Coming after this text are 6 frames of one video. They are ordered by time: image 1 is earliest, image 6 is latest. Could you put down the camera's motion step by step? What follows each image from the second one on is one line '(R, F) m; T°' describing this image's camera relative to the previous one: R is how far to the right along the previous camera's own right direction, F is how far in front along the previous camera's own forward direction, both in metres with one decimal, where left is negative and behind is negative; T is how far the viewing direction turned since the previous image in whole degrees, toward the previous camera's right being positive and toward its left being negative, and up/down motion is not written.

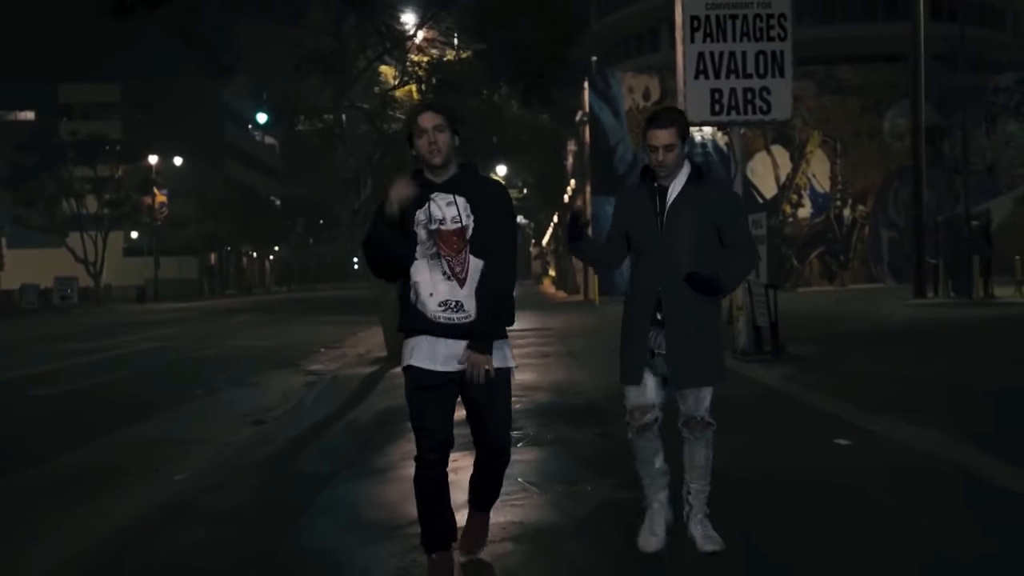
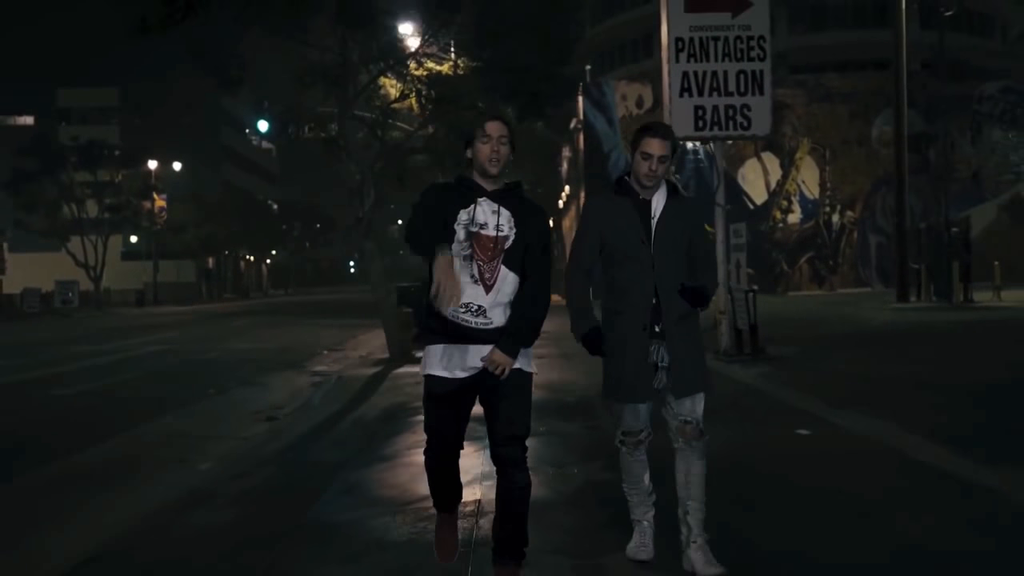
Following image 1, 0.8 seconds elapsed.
(0.0, -0.8) m; 0°
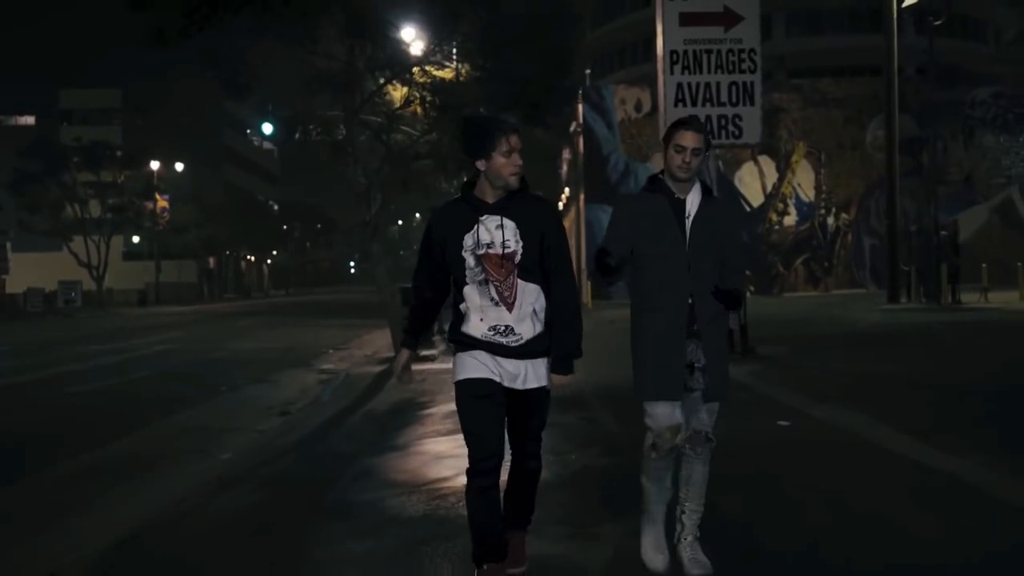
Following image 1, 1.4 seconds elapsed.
(0.0, -0.6) m; 0°
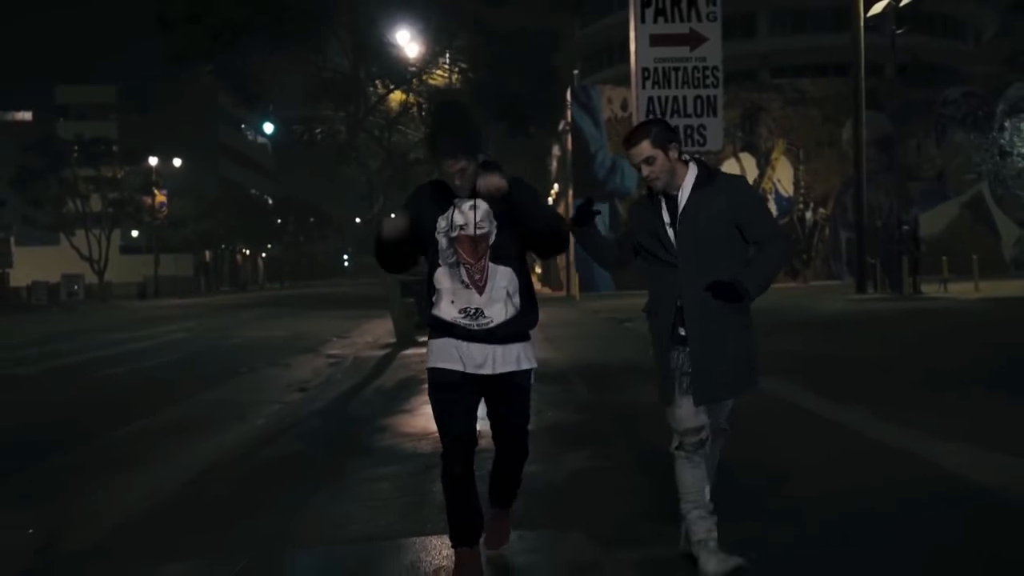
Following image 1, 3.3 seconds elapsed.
(0.0, -1.7) m; 0°
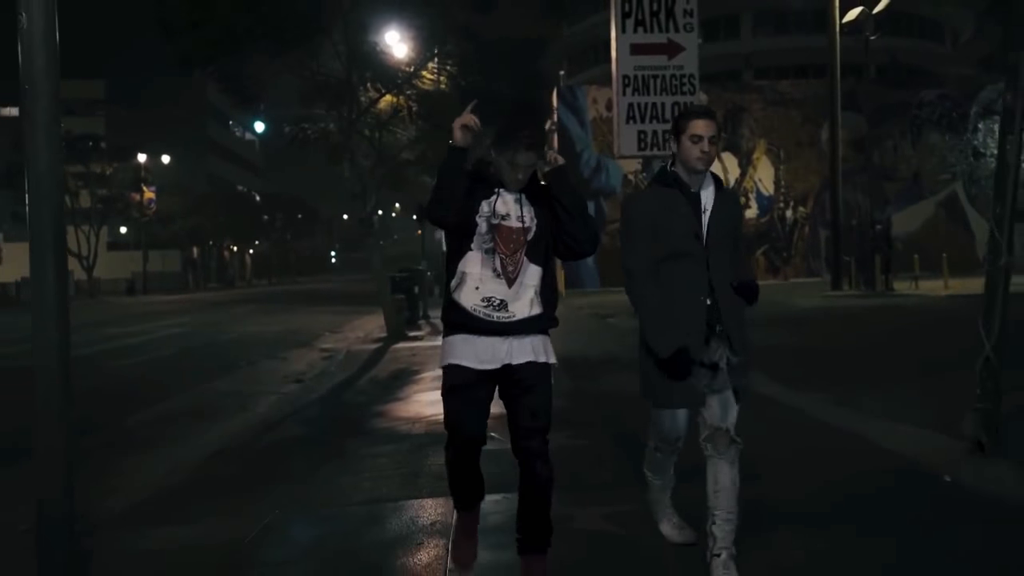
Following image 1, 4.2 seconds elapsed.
(0.0, -0.8) m; +1°
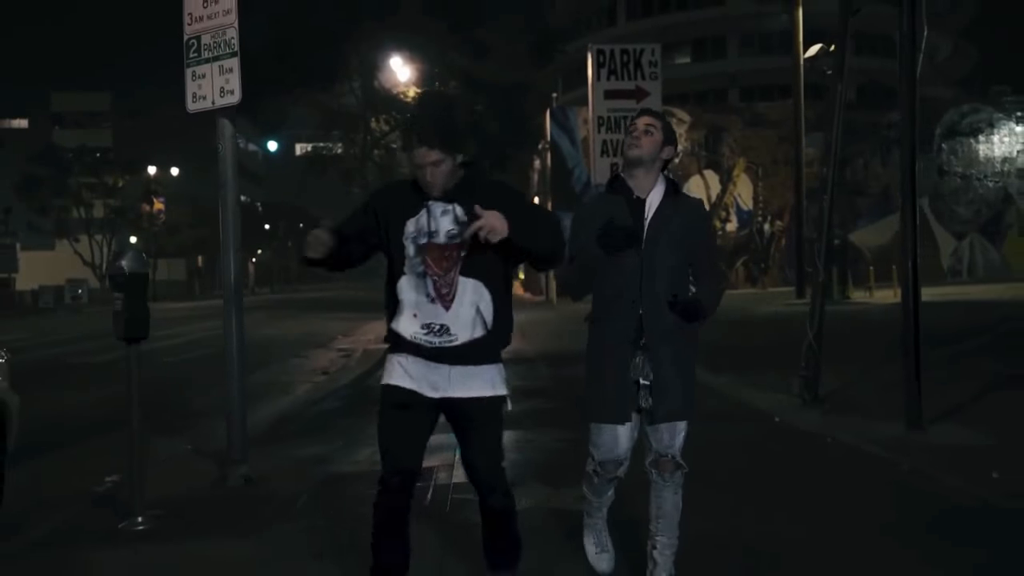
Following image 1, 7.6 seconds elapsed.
(+0.1, -2.9) m; 0°
